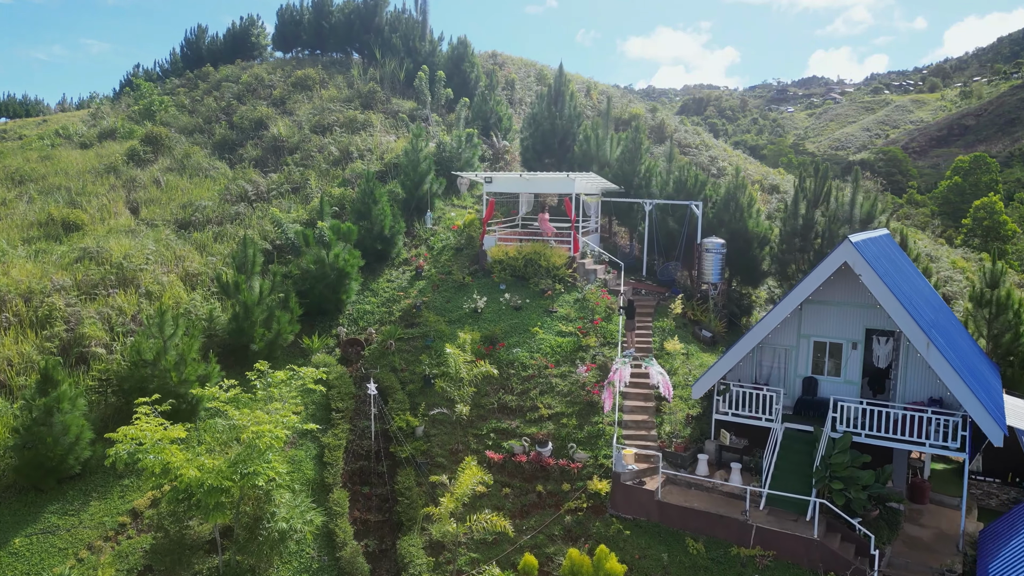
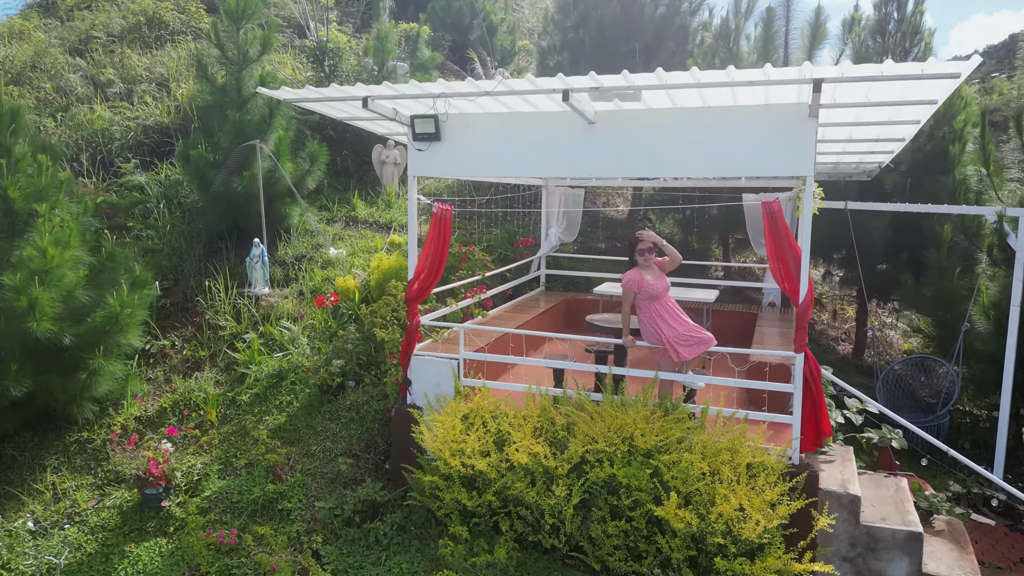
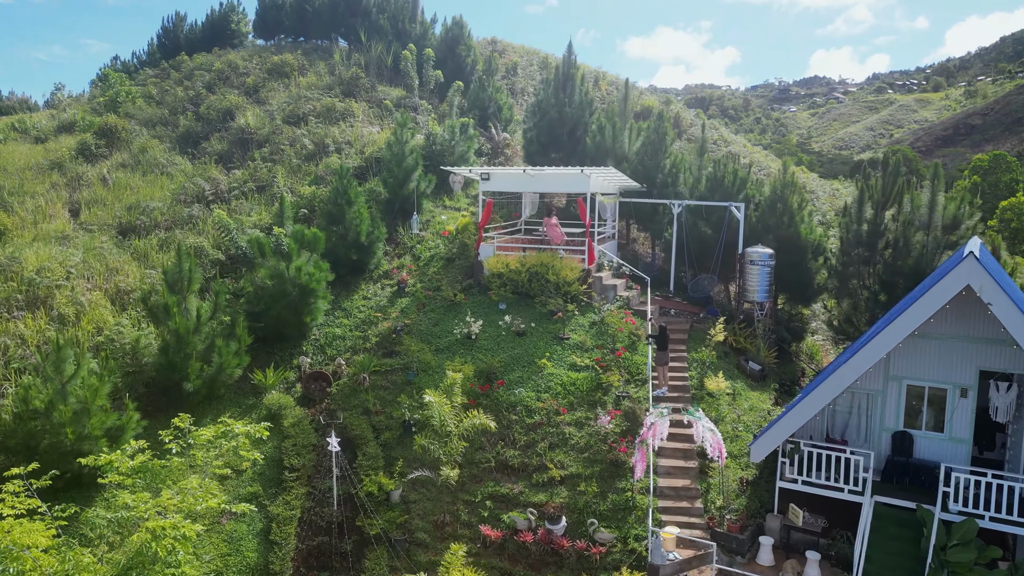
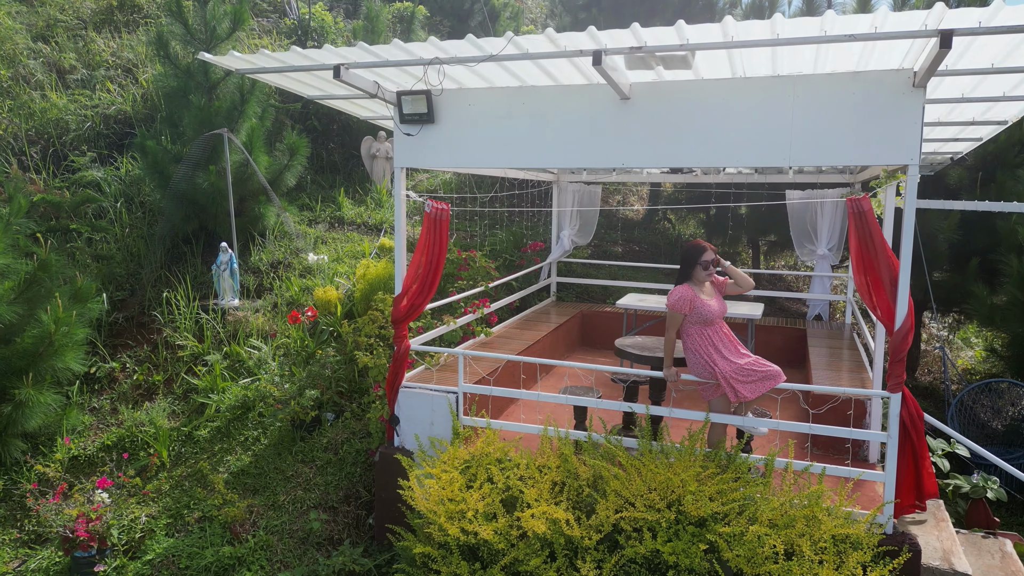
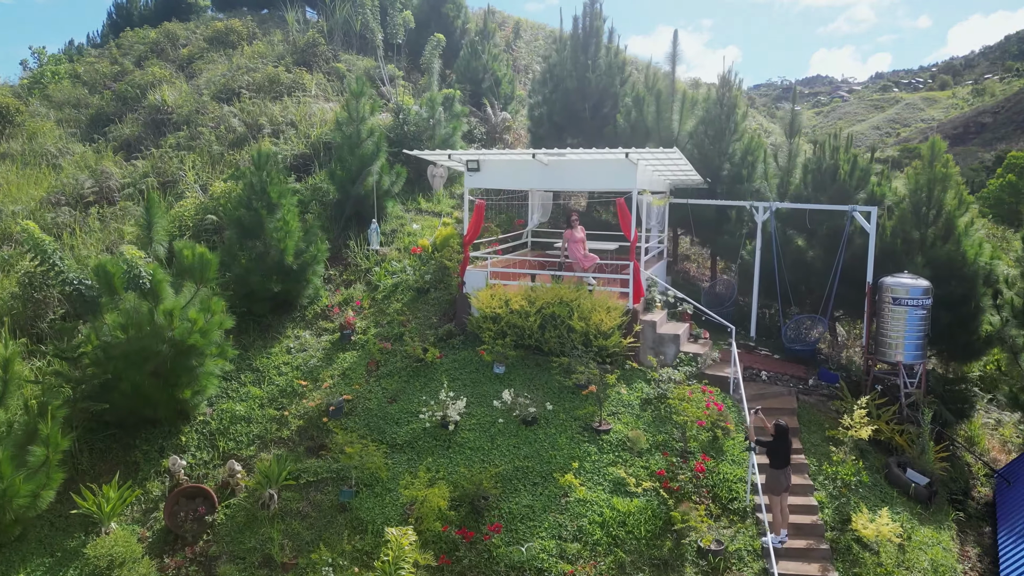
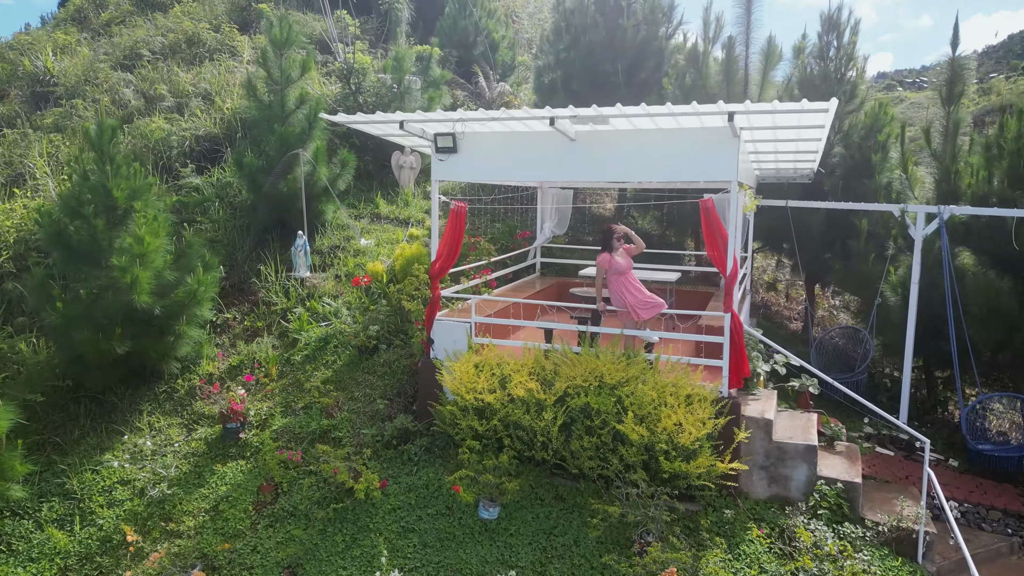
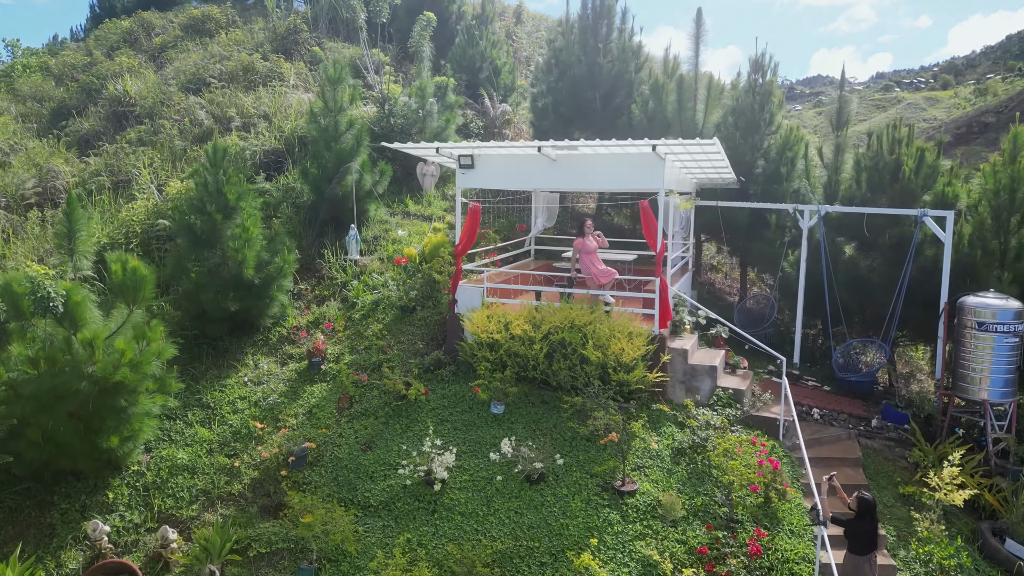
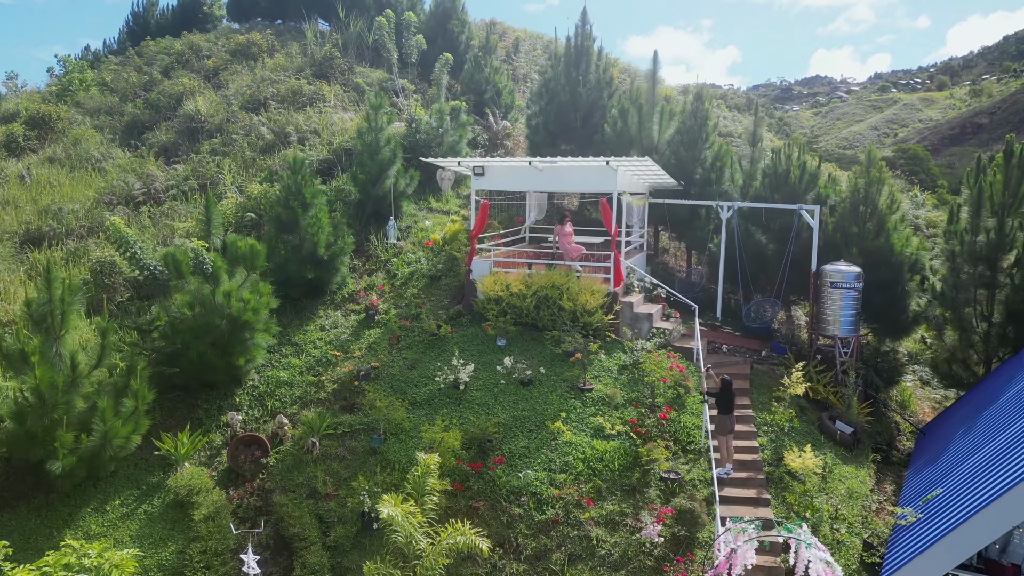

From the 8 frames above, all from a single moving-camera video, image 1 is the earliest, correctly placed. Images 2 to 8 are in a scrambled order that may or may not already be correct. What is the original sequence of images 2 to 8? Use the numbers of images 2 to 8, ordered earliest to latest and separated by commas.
3, 8, 5, 7, 6, 2, 4
